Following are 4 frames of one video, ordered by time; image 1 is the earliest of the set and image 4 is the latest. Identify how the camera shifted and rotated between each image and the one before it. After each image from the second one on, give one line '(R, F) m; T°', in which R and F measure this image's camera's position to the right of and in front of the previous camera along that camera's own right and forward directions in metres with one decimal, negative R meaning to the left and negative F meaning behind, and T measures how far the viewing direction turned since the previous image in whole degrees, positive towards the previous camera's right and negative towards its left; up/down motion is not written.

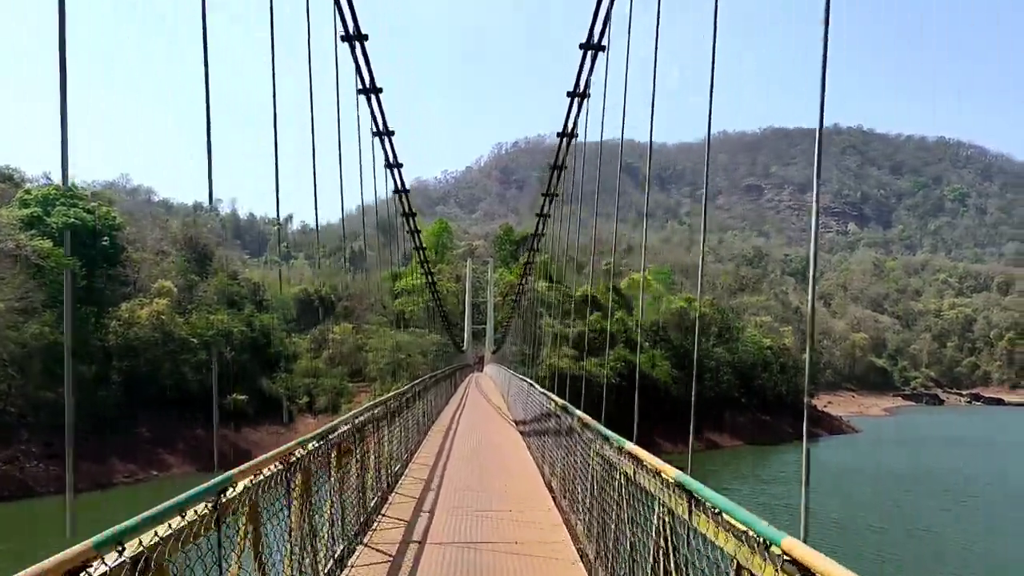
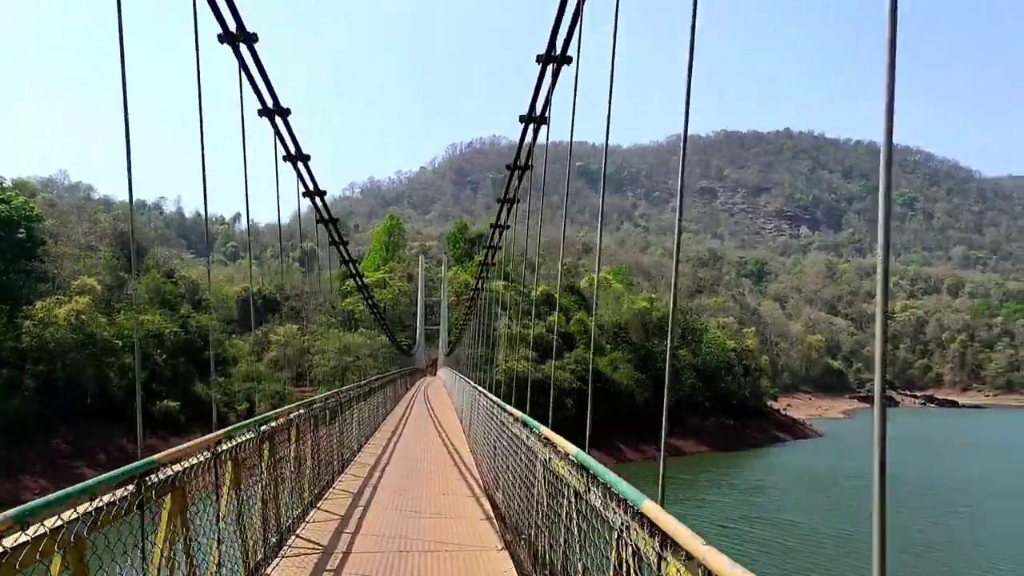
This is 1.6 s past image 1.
(0.0, +0.9) m; +3°
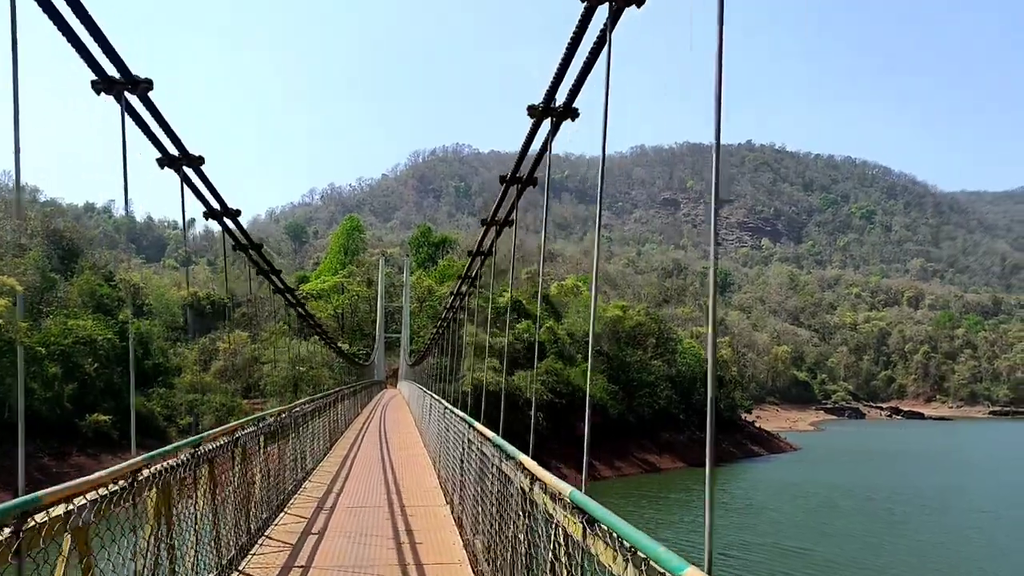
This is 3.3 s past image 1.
(-0.1, +0.9) m; +3°
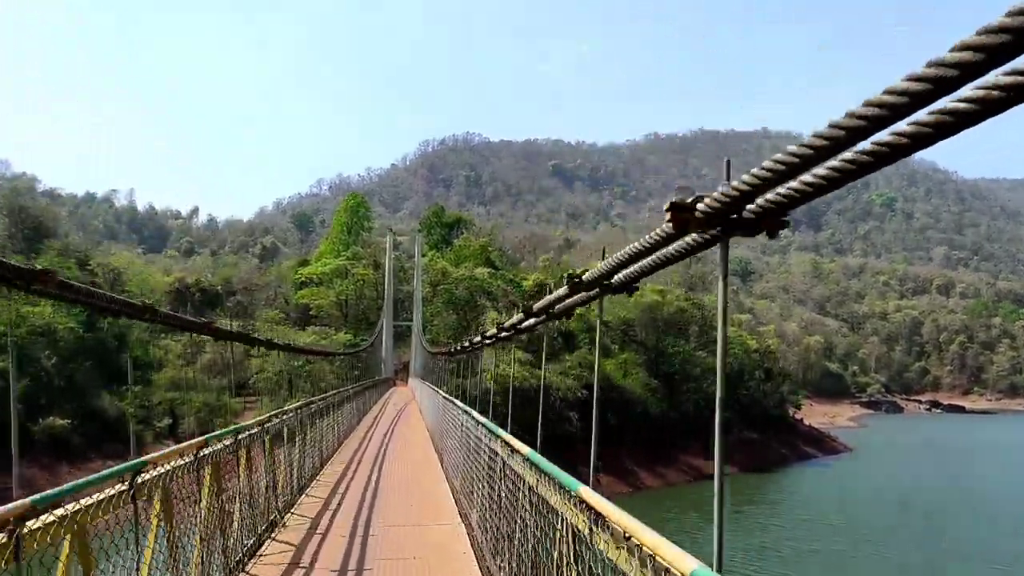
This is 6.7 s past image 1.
(-0.3, +1.9) m; -1°
